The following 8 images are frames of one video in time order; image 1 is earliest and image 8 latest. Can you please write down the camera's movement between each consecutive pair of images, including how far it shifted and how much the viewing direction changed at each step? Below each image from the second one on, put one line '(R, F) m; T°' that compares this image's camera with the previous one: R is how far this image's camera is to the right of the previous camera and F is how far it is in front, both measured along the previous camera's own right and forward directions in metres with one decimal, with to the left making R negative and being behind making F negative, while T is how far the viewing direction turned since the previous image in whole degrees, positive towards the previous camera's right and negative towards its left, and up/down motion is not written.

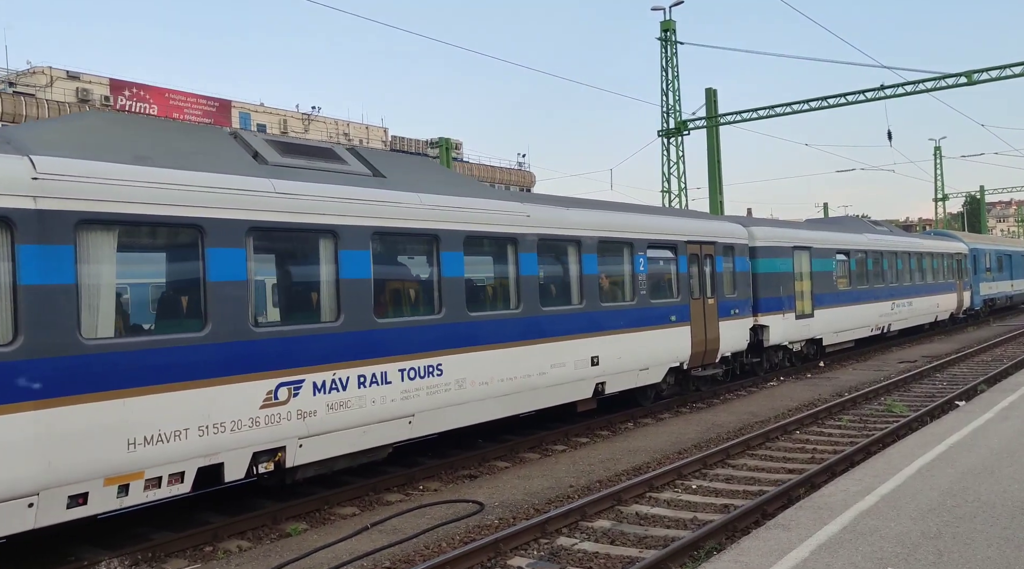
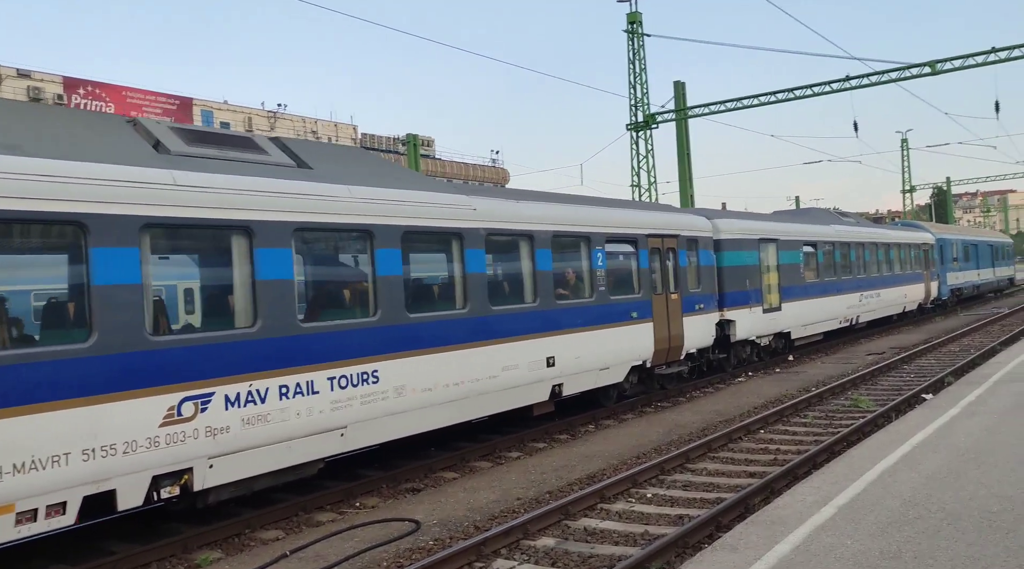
(+0.3, +0.8) m; +2°
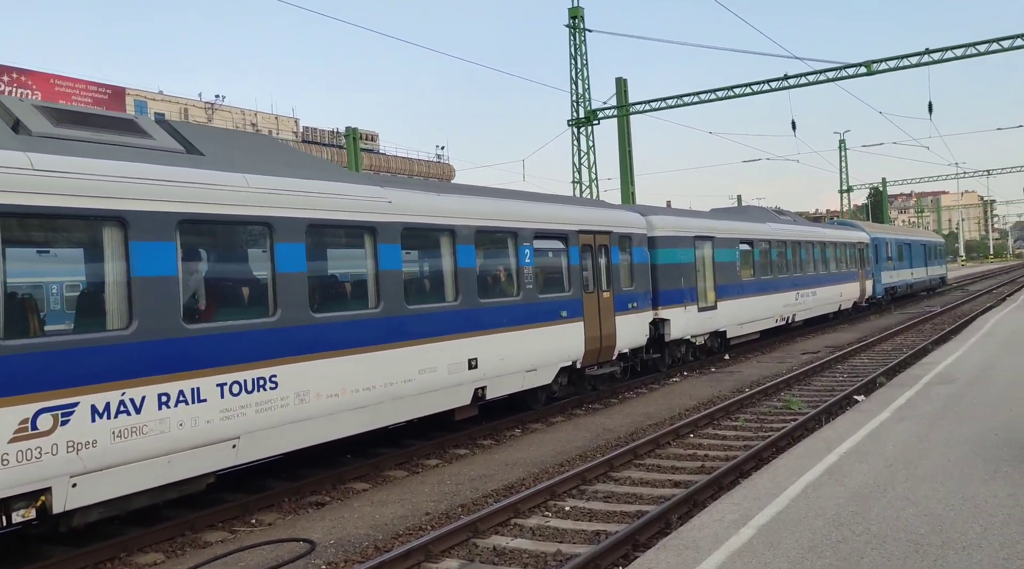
(+0.3, +0.6) m; +3°
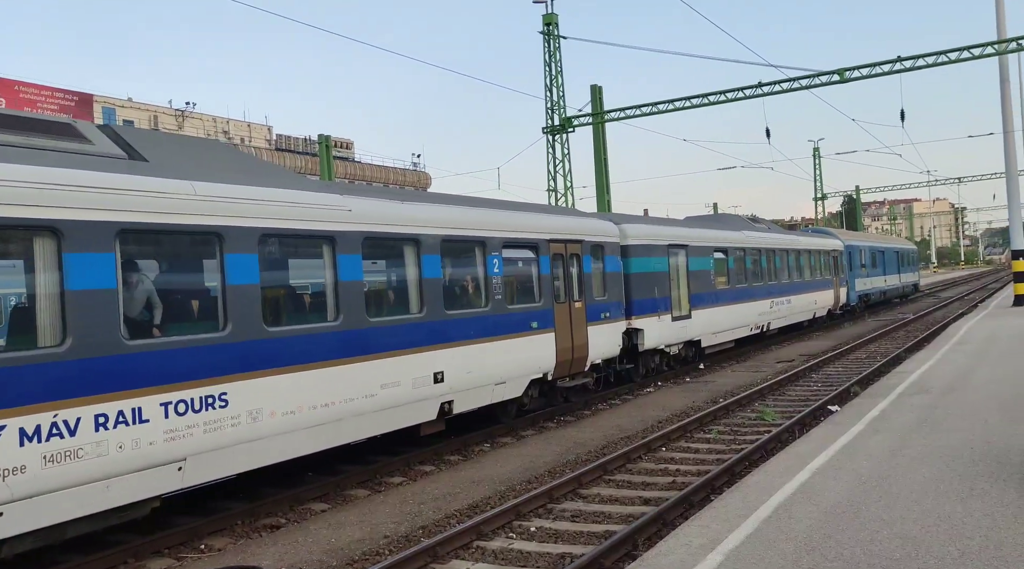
(-1.5, -2.2) m; +2°
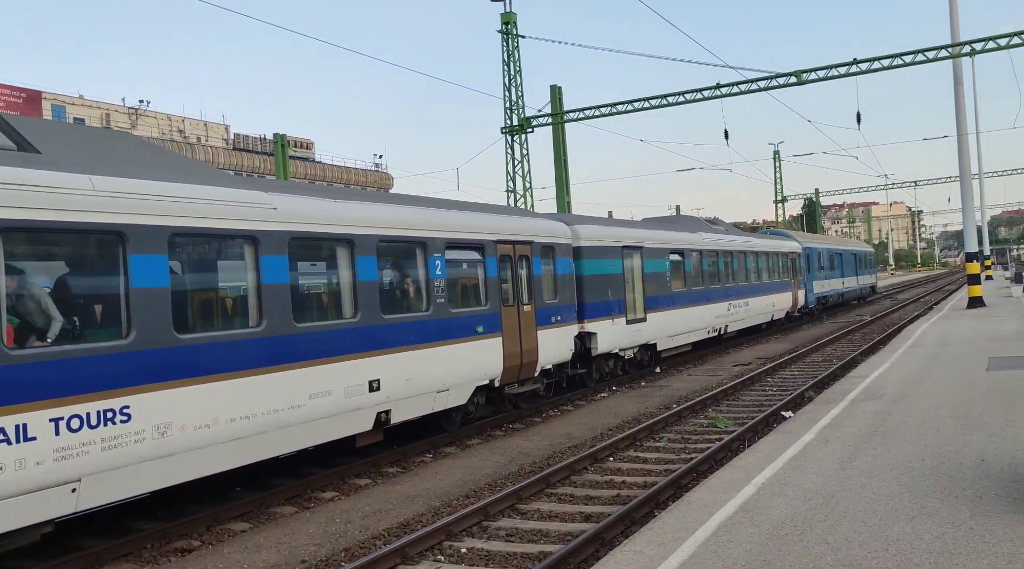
(+0.3, +0.6) m; +2°
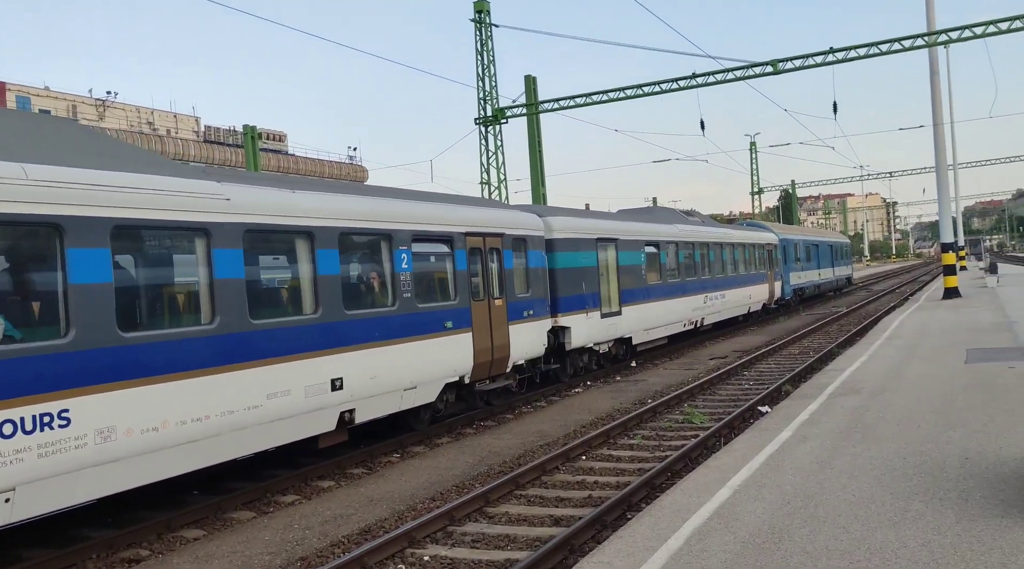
(-0.7, -0.9) m; +2°
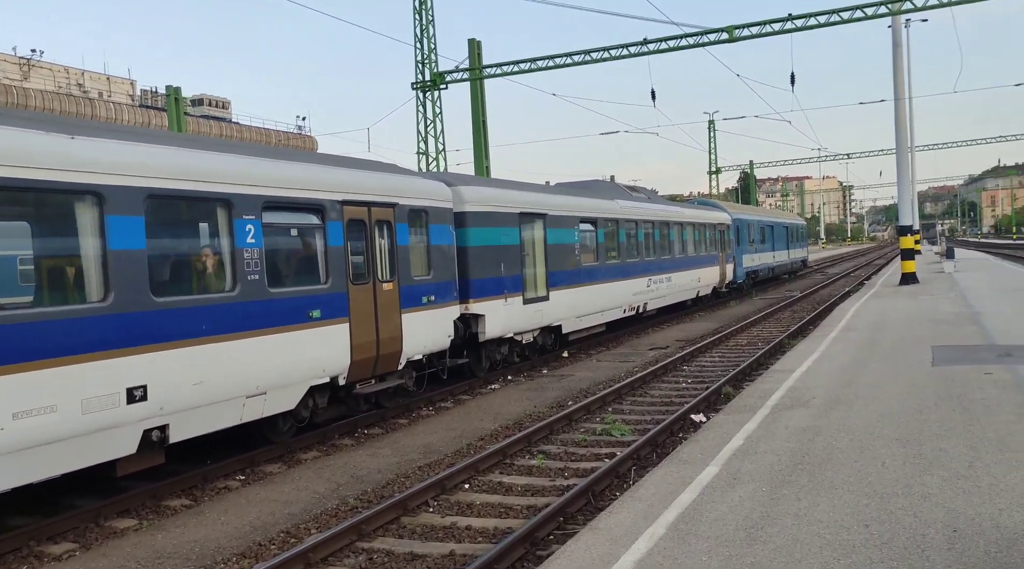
(+0.8, +2.1) m; +2°
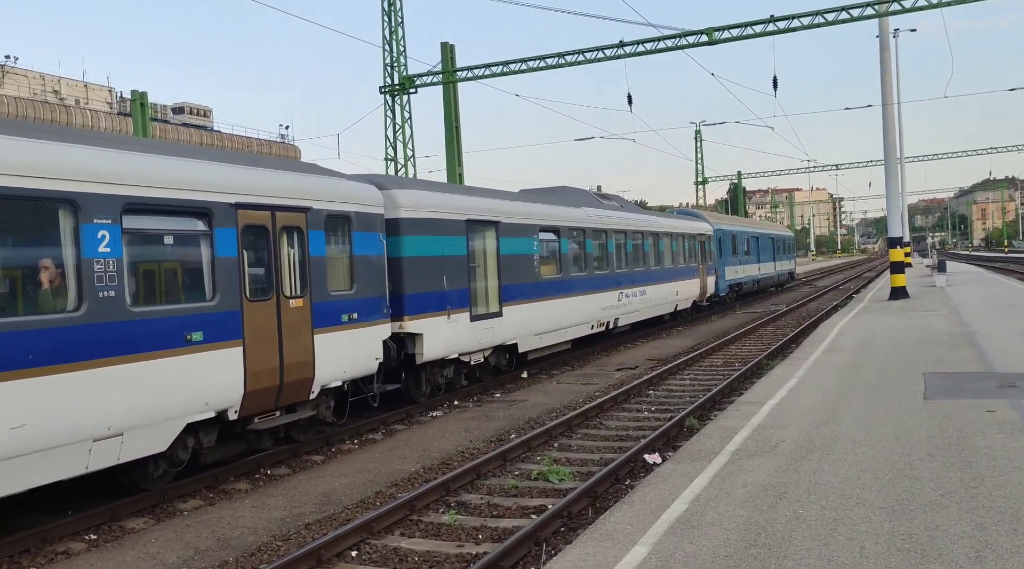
(+0.6, +1.5) m; 0°
